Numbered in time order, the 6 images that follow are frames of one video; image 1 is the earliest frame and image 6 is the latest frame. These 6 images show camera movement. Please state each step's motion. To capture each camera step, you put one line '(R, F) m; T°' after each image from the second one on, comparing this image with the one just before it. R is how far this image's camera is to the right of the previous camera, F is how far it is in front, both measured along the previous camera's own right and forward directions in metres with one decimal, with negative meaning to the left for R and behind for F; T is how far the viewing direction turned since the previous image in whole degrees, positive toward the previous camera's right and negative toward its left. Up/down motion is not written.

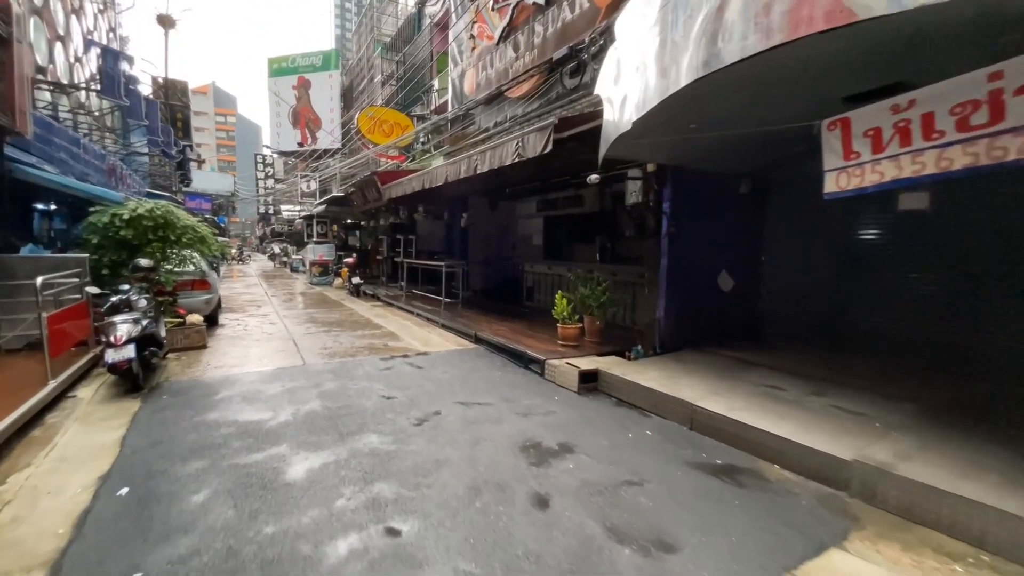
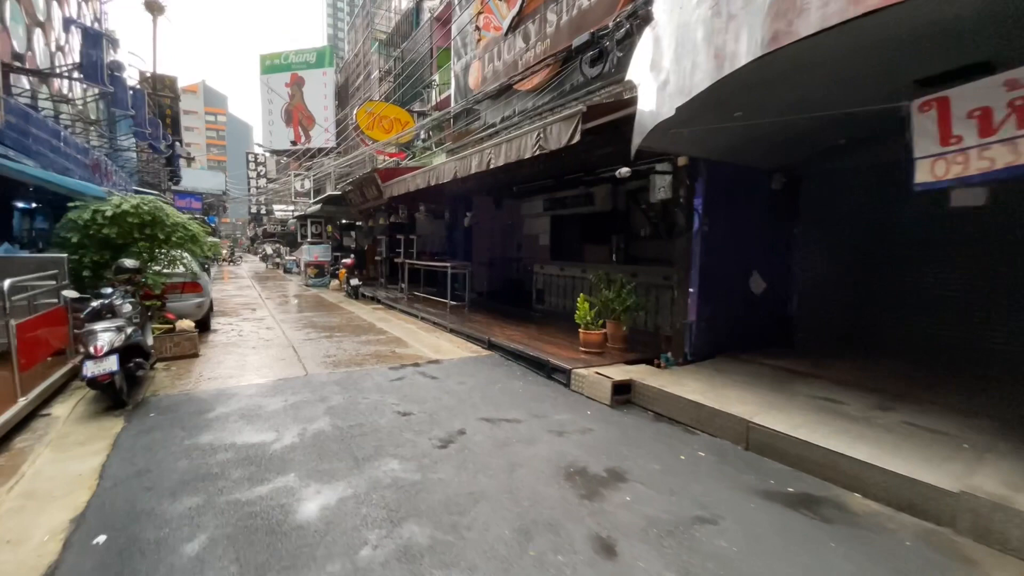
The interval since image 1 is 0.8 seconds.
(-0.3, +0.4) m; +1°
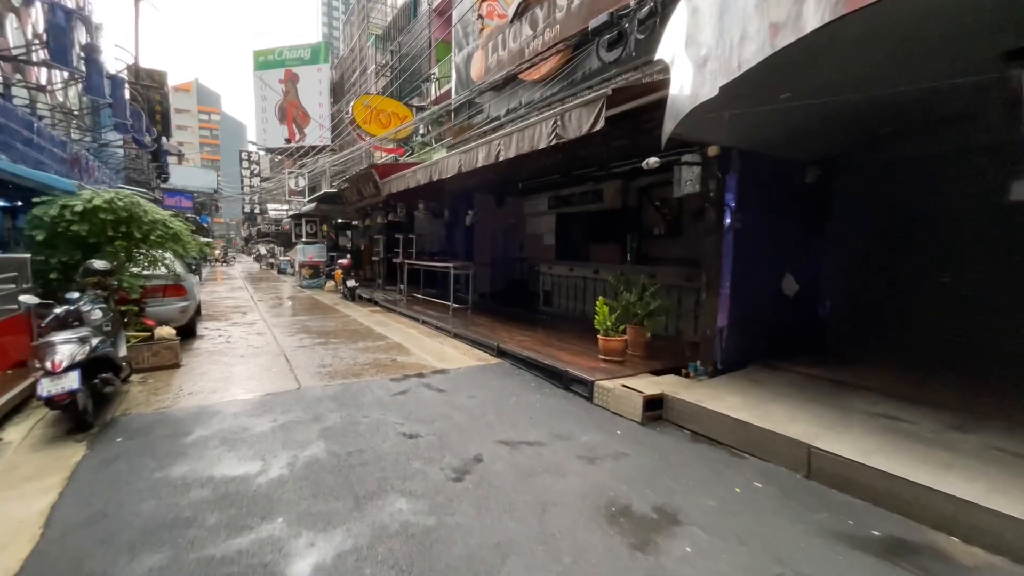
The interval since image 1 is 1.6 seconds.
(-0.2, +0.5) m; 0°
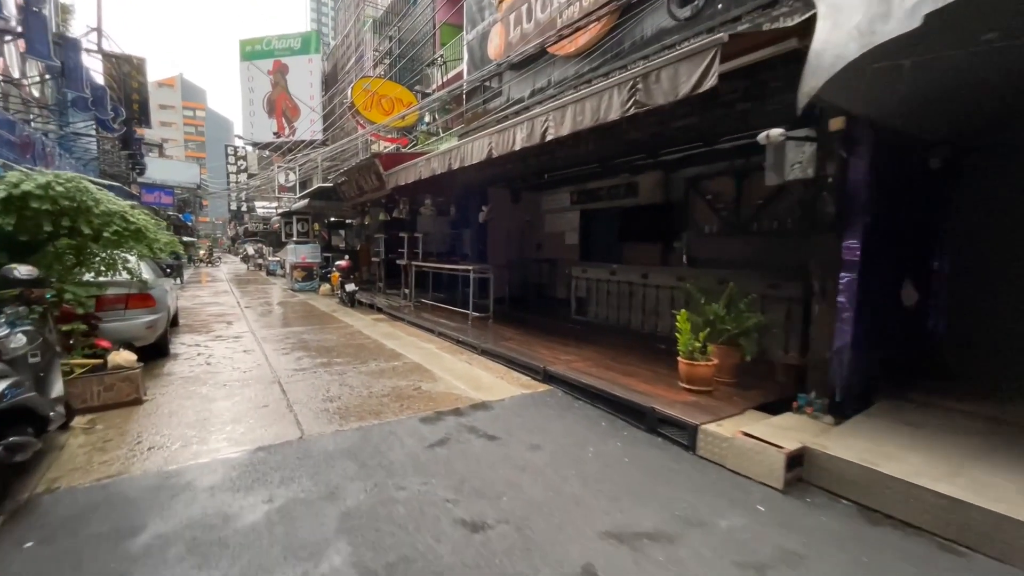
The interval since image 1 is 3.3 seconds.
(-0.6, +1.1) m; +1°
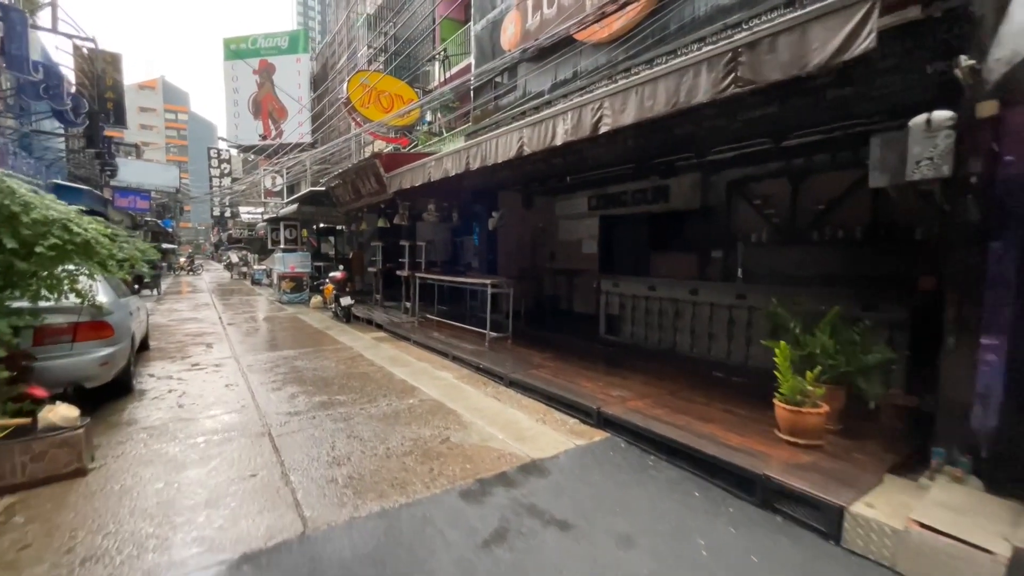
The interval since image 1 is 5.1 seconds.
(-0.5, +0.8) m; +2°
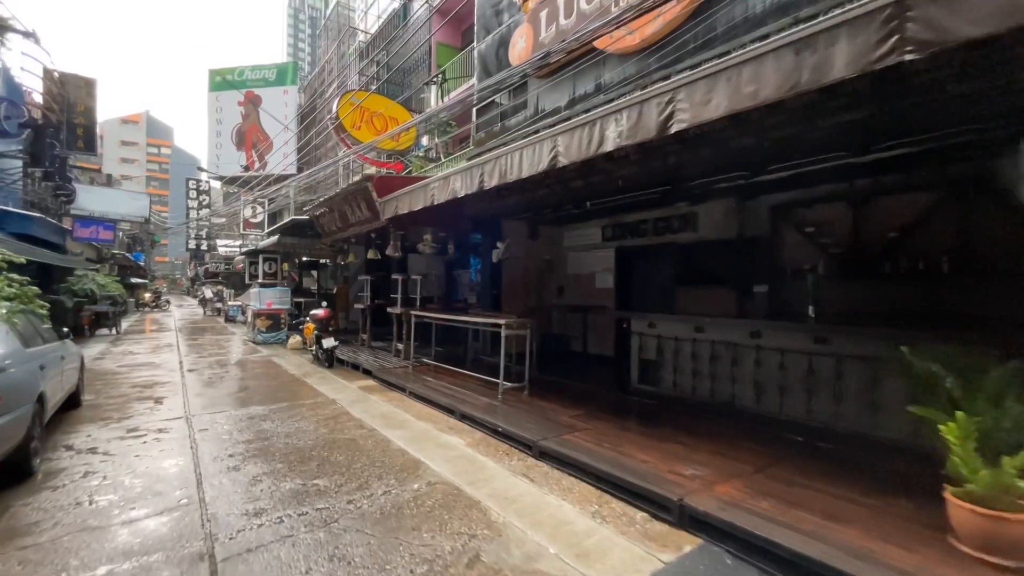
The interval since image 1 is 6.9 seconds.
(-0.4, +1.0) m; +2°
